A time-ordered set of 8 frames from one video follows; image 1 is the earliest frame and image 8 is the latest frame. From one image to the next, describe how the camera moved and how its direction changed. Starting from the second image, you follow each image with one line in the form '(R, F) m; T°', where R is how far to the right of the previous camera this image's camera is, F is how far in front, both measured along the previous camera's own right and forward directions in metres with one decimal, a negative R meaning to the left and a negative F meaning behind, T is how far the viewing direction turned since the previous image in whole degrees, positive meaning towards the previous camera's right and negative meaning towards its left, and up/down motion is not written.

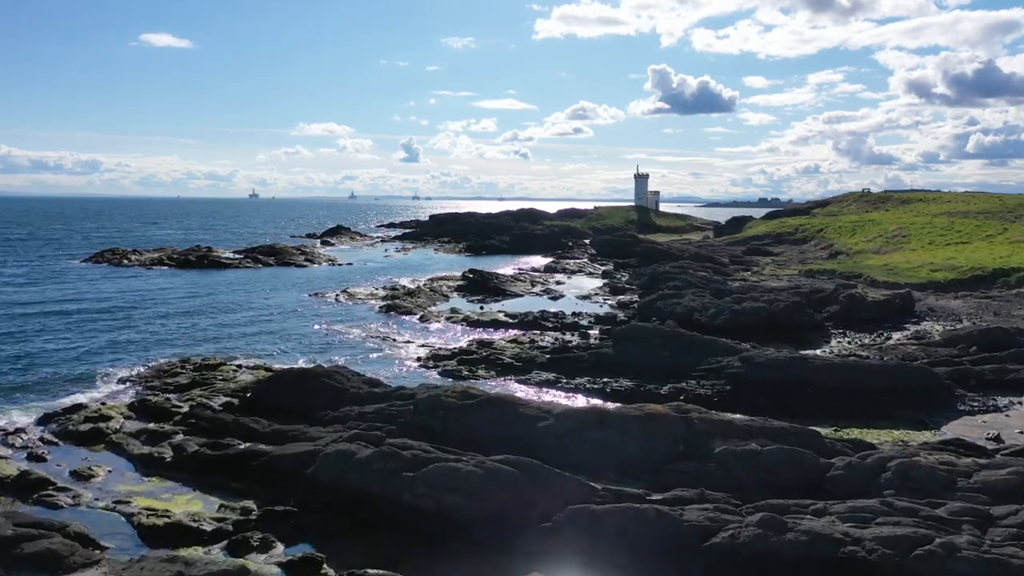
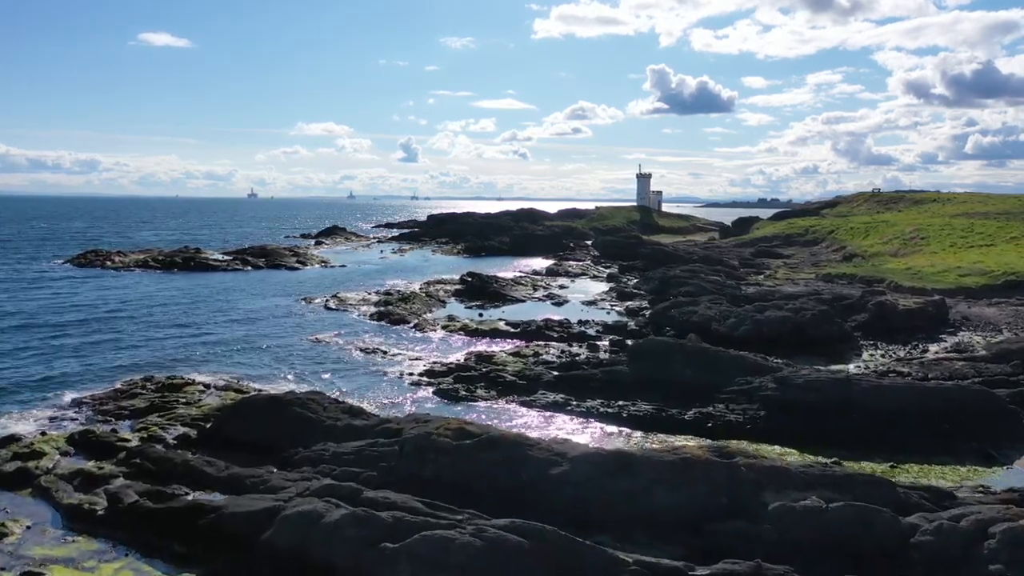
(-0.1, +3.8) m; 0°
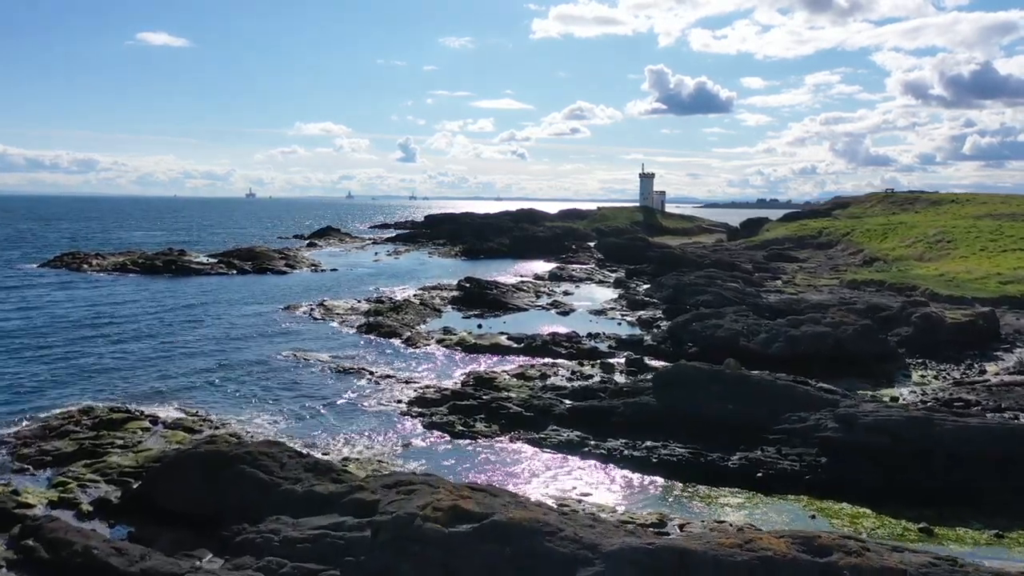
(-0.2, +4.8) m; 0°
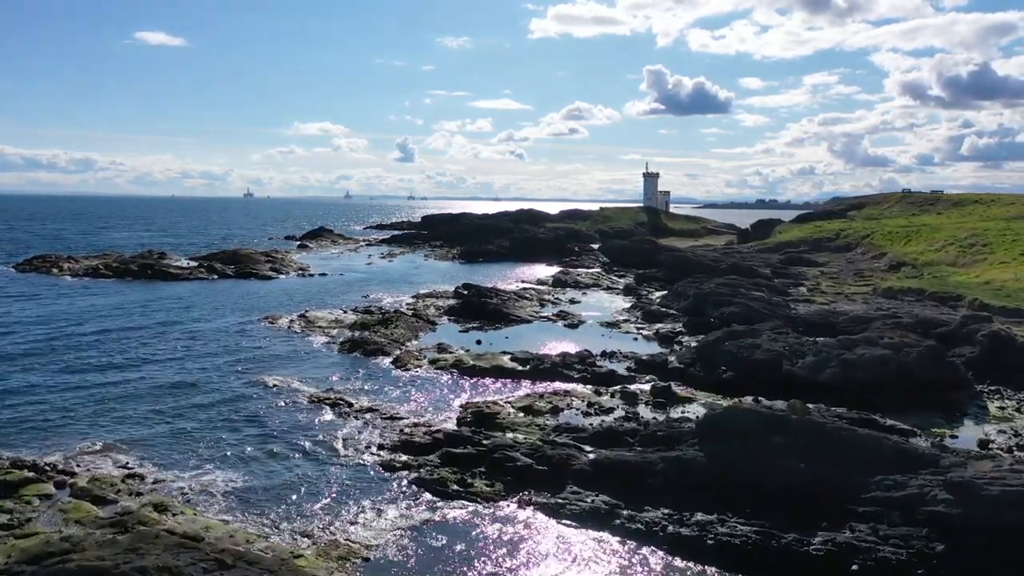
(-0.2, +5.6) m; 0°
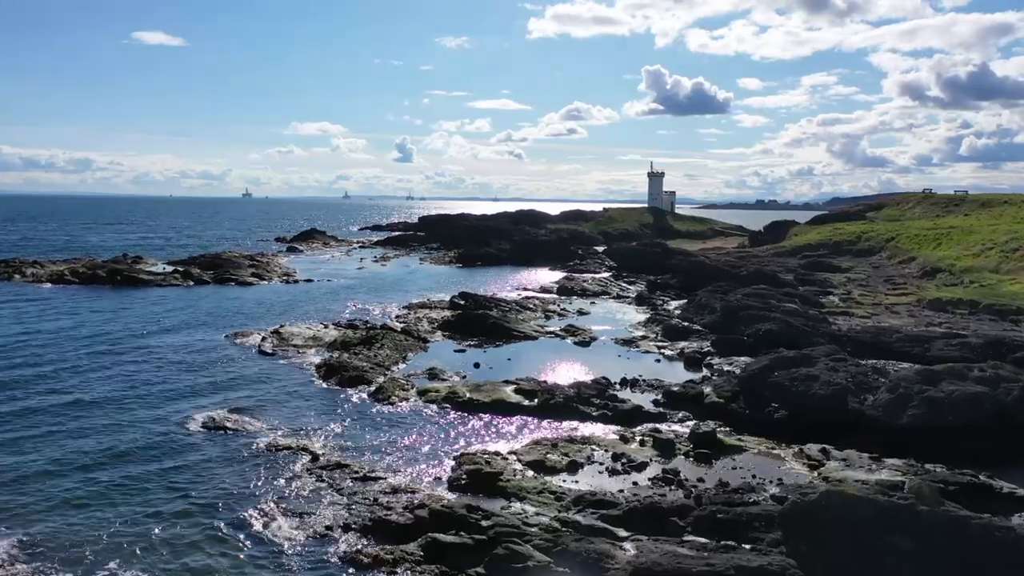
(-0.2, +6.1) m; 0°
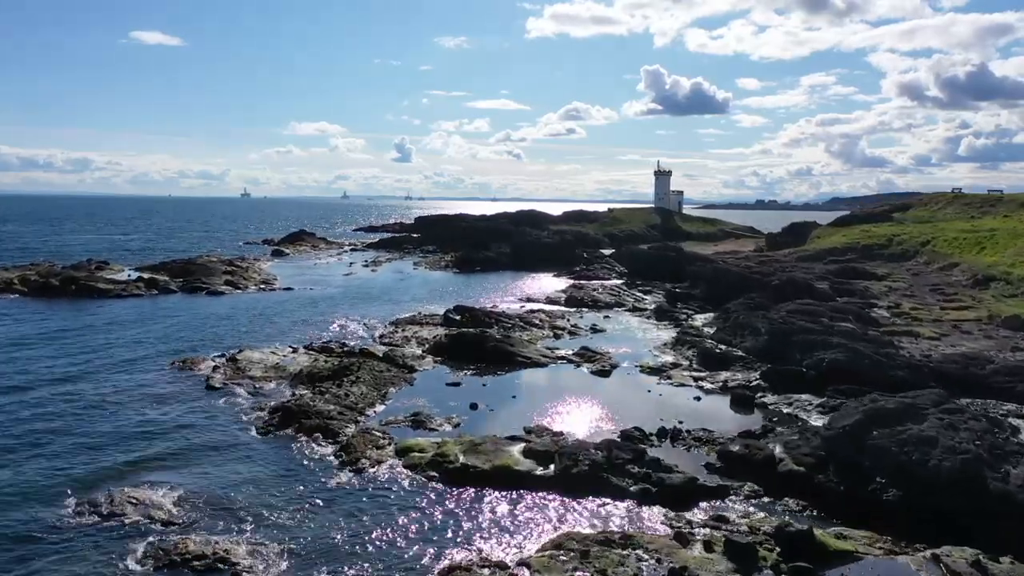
(-0.2, +7.5) m; 0°
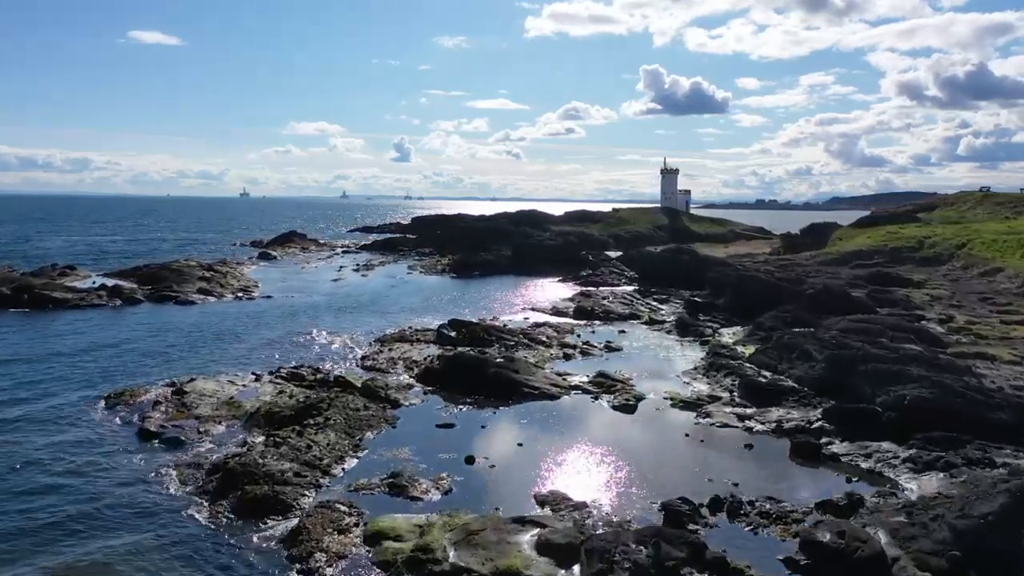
(-0.2, +6.3) m; 0°
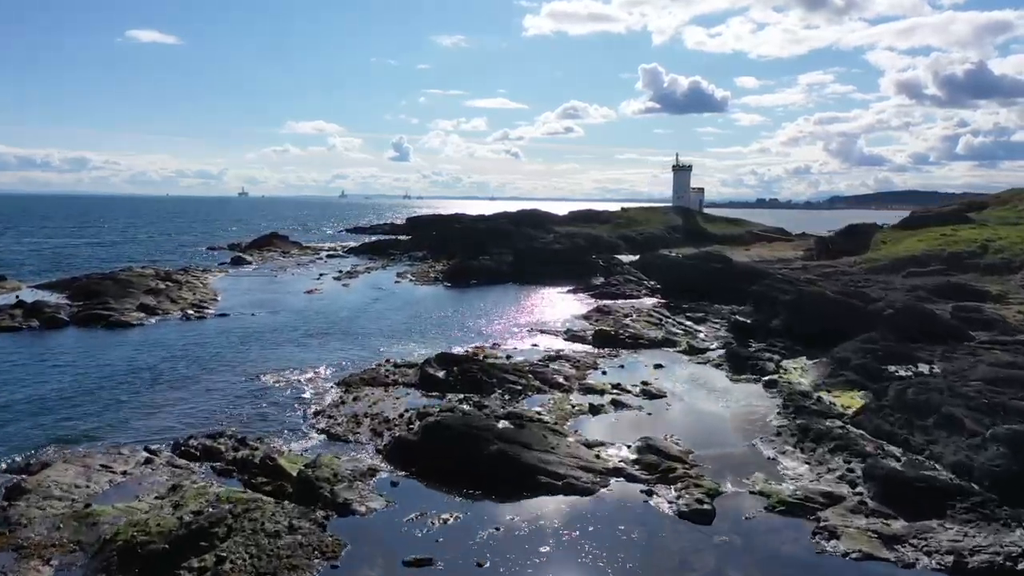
(-0.3, +10.5) m; 0°
